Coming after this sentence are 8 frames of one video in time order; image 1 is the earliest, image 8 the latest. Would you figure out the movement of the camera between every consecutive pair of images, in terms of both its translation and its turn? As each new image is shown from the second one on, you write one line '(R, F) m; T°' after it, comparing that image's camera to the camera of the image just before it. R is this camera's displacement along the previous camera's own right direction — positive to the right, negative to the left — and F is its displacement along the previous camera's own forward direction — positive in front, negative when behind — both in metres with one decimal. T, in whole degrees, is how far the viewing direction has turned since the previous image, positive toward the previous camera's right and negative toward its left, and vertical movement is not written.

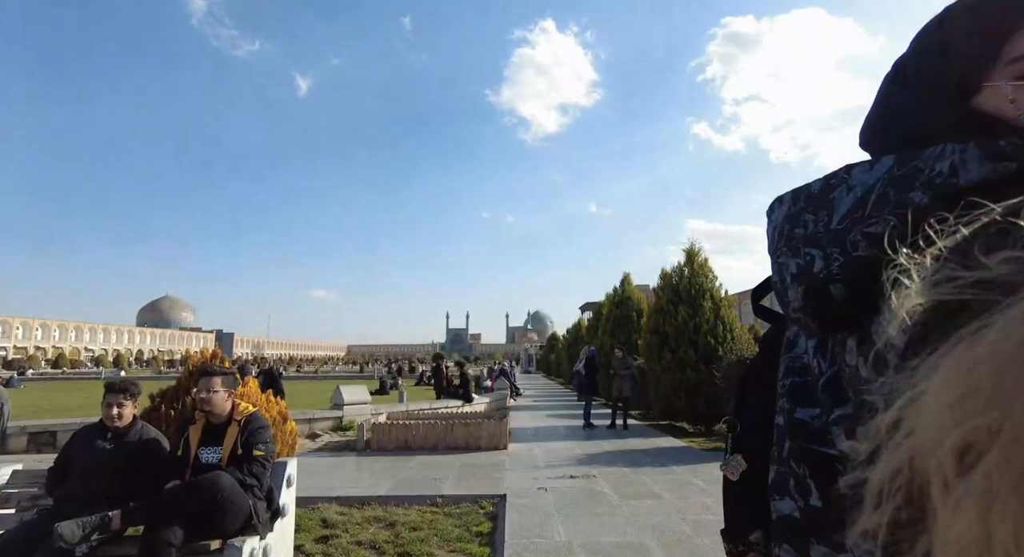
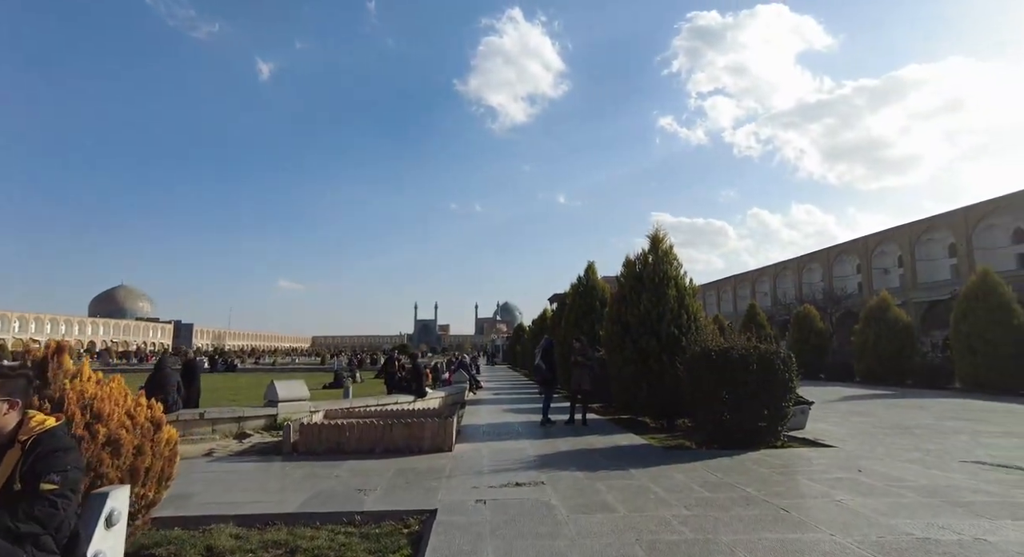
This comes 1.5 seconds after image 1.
(+0.3, +0.7) m; +3°
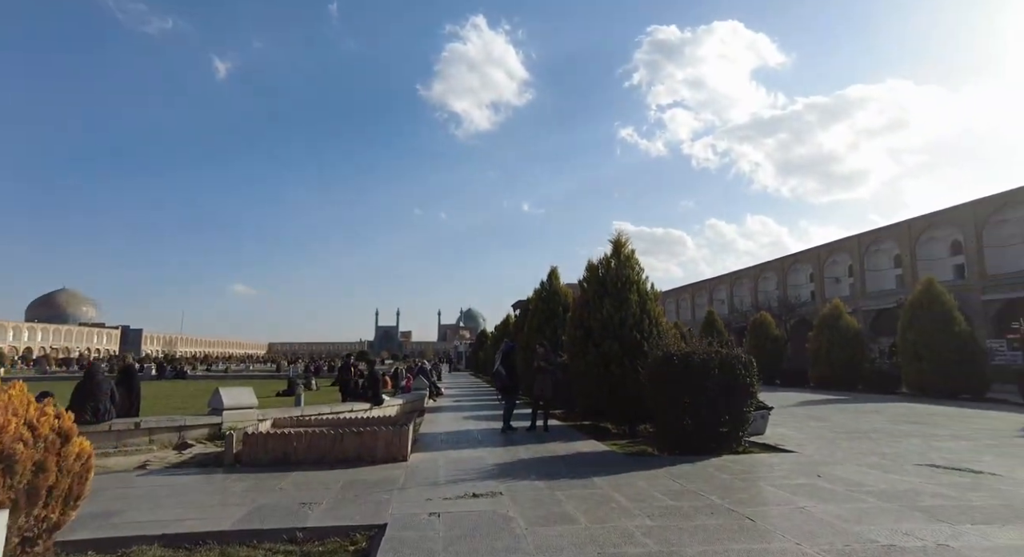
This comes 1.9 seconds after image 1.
(0.0, +0.2) m; +4°
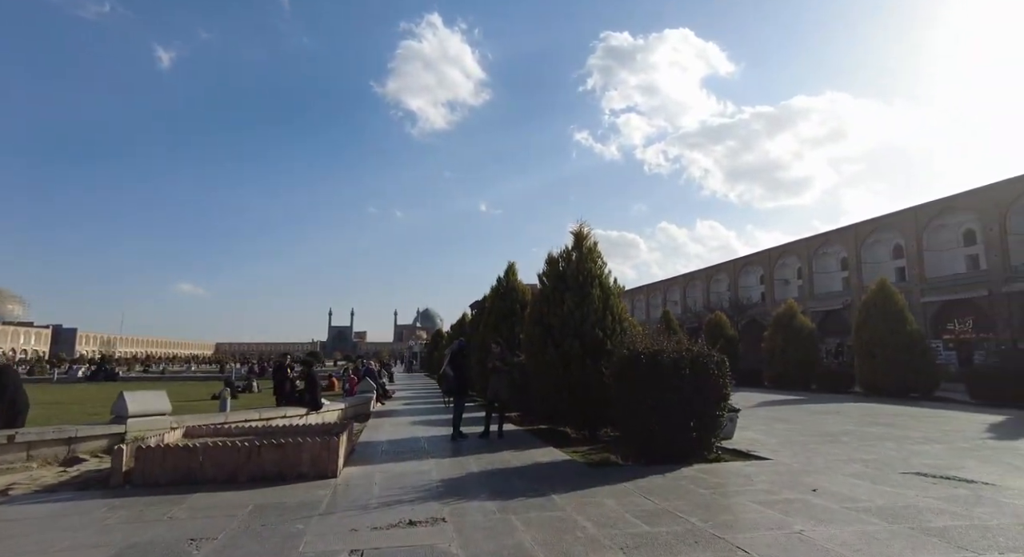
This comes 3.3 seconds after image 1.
(+0.1, +0.9) m; +4°
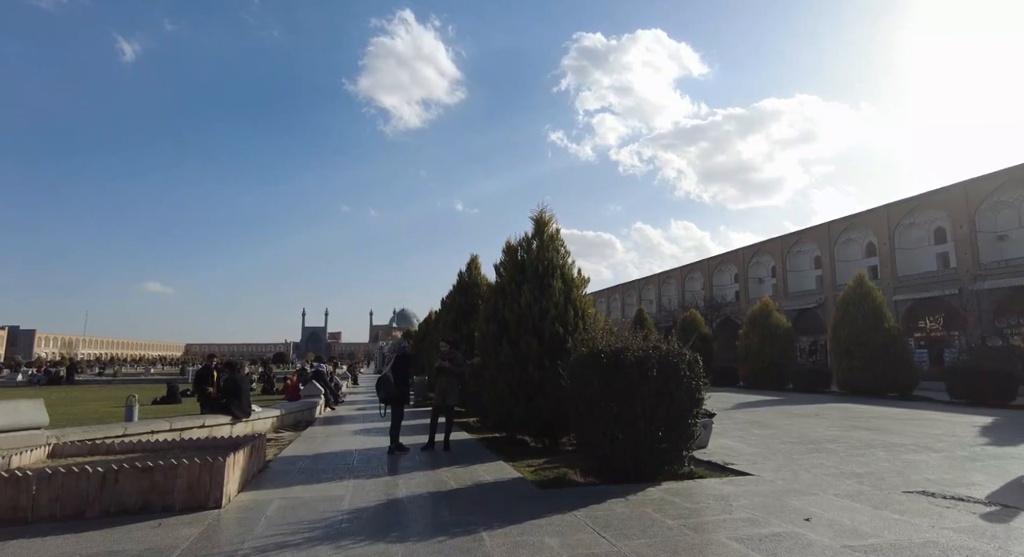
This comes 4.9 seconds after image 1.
(+0.4, +1.1) m; +2°
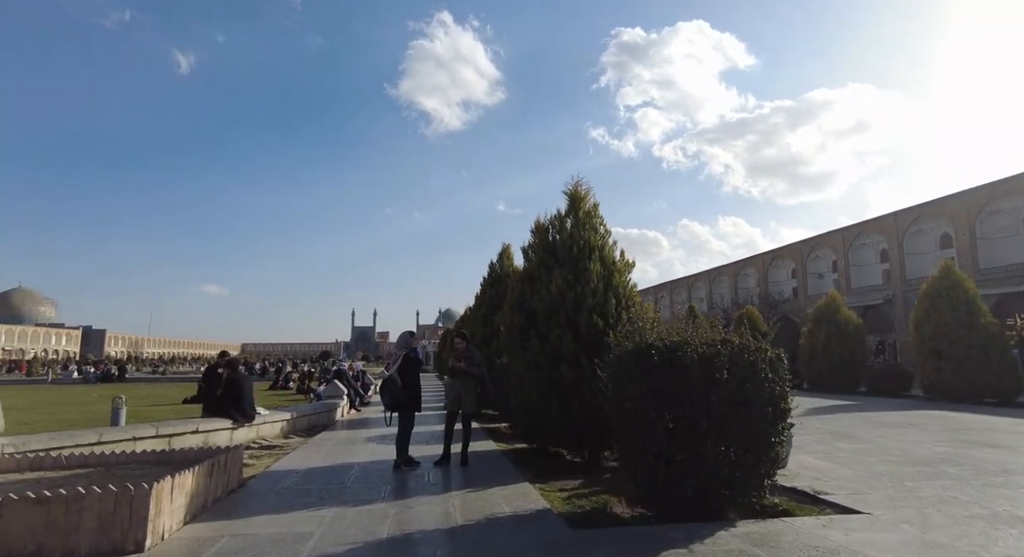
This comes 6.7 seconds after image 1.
(+0.2, +1.4) m; -4°
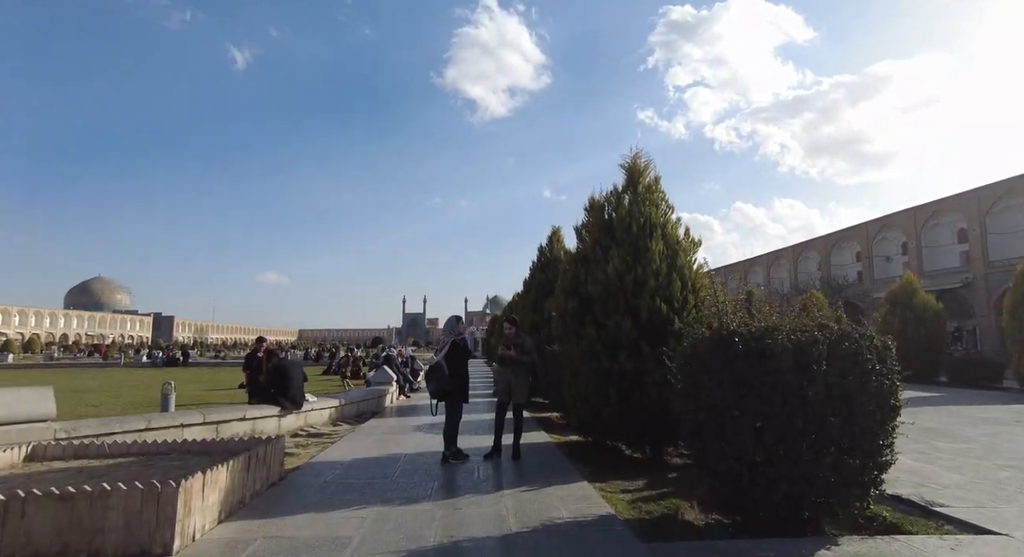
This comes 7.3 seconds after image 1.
(-0.1, +0.5) m; -5°
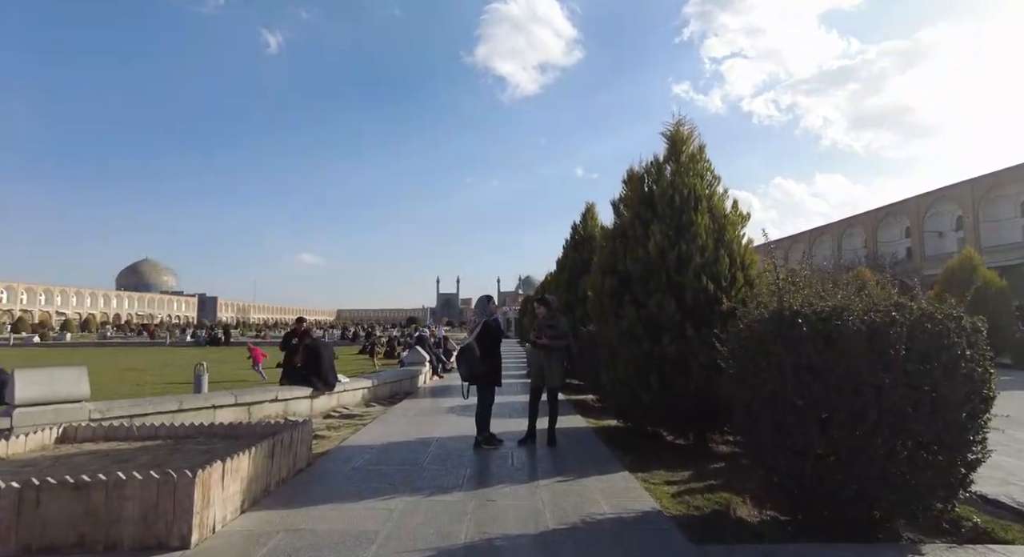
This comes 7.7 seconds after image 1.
(0.0, +0.3) m; -3°
